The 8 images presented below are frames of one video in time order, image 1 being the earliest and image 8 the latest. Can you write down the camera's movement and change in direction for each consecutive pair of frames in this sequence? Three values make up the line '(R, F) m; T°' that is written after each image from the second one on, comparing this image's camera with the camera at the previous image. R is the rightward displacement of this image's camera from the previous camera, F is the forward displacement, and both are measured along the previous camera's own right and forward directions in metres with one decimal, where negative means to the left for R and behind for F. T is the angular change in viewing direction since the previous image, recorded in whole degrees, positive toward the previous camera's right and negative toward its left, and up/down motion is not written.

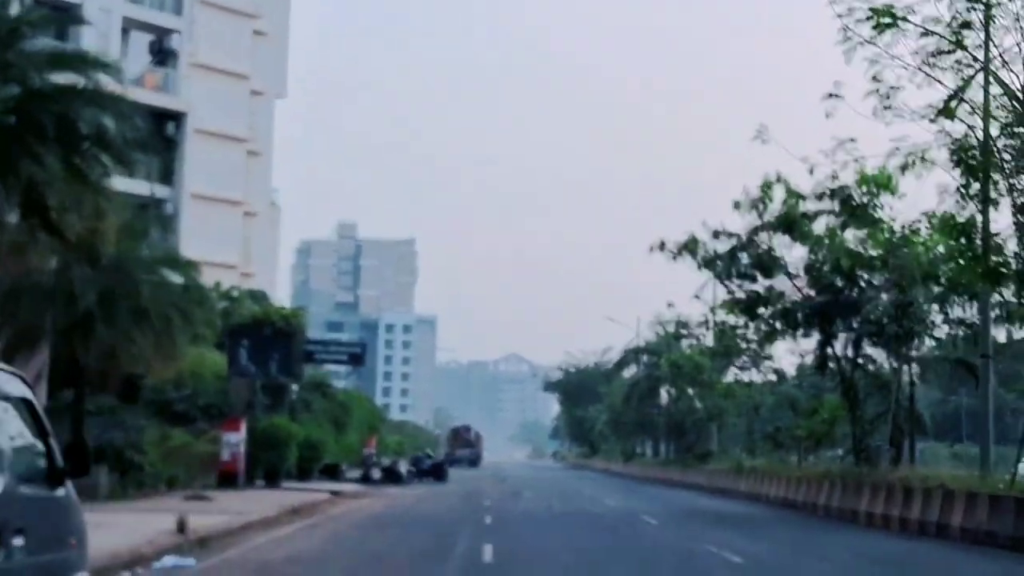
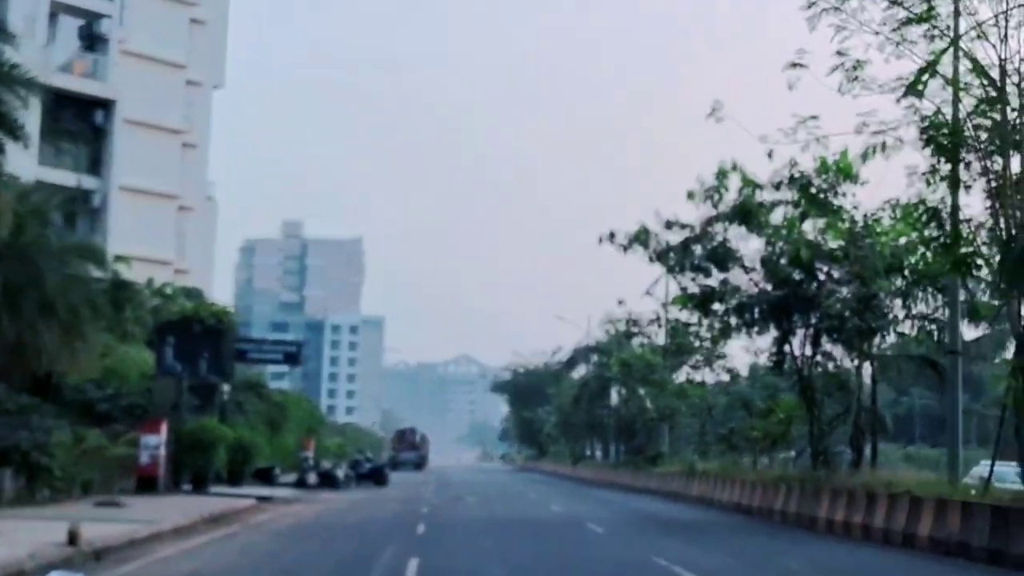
(+0.3, +2.0) m; +2°
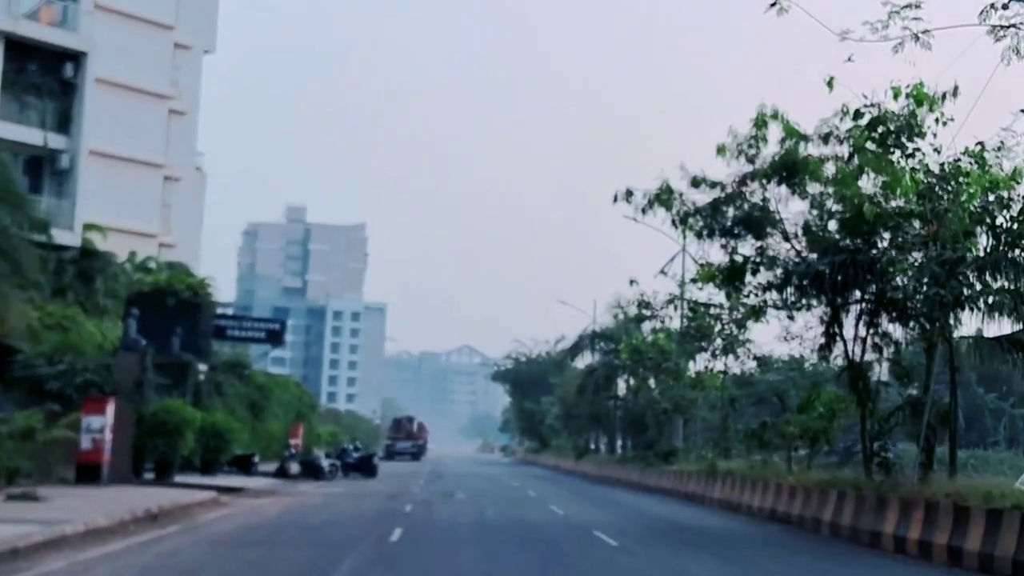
(+0.1, +4.7) m; 0°
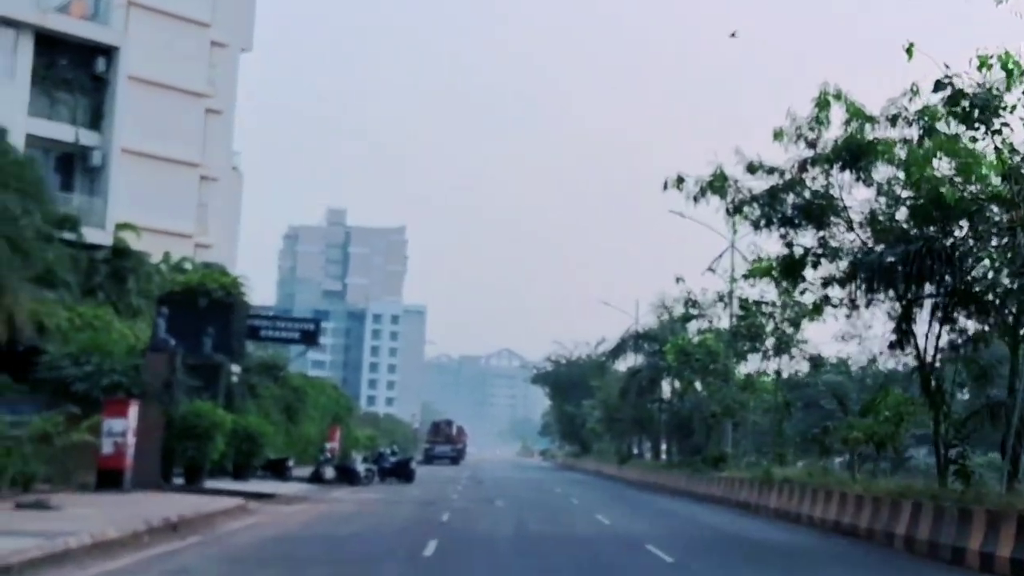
(-0.1, +1.8) m; -2°
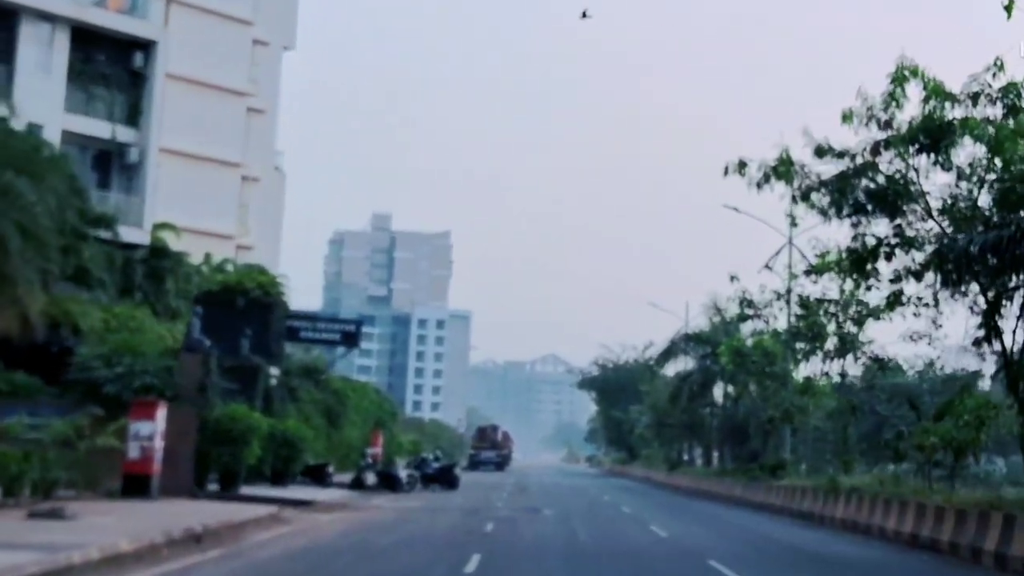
(-0.1, +1.8) m; -2°
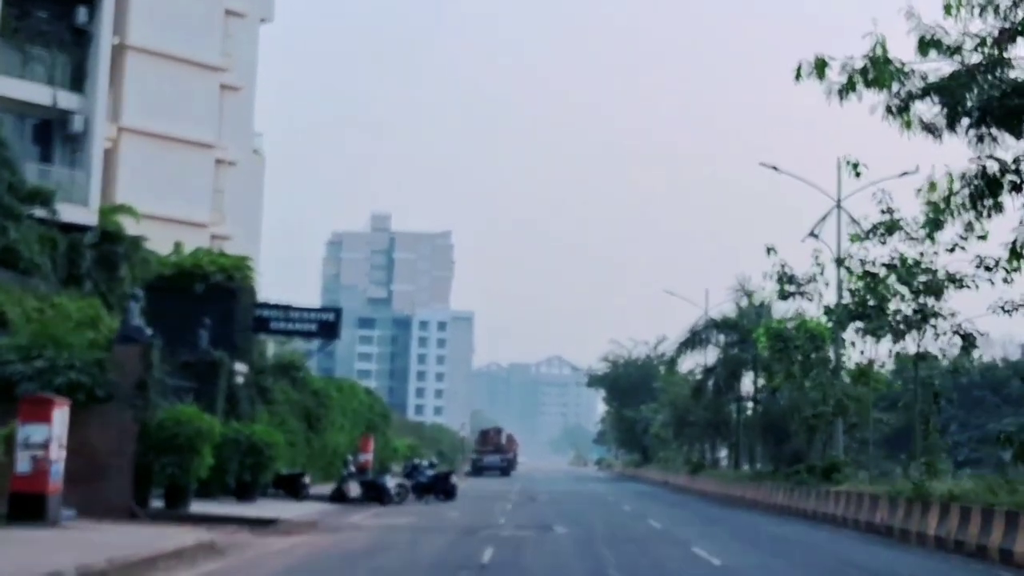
(+0.1, +6.5) m; 0°
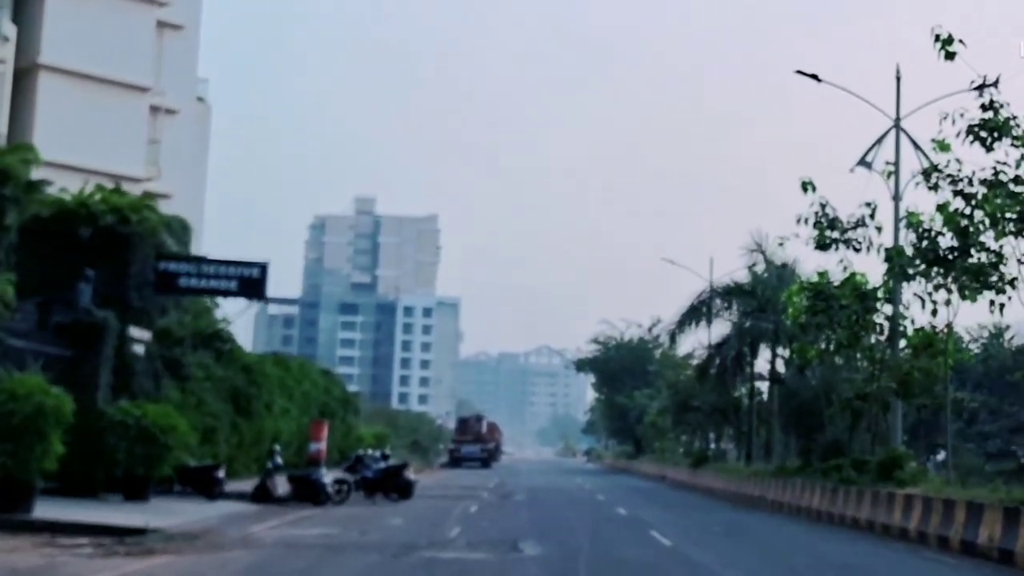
(+0.6, +8.4) m; 0°
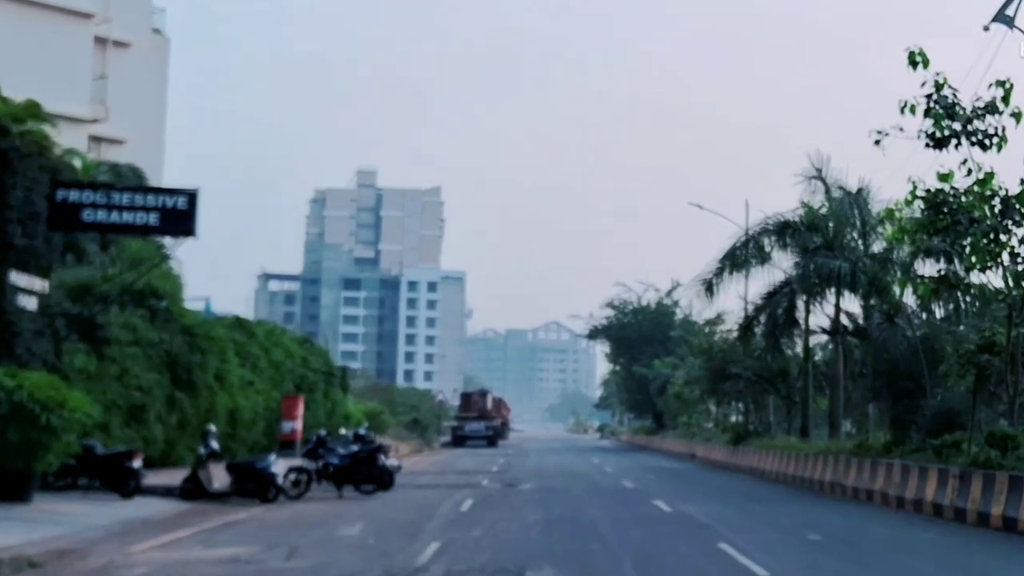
(+0.1, +8.0) m; 0°
